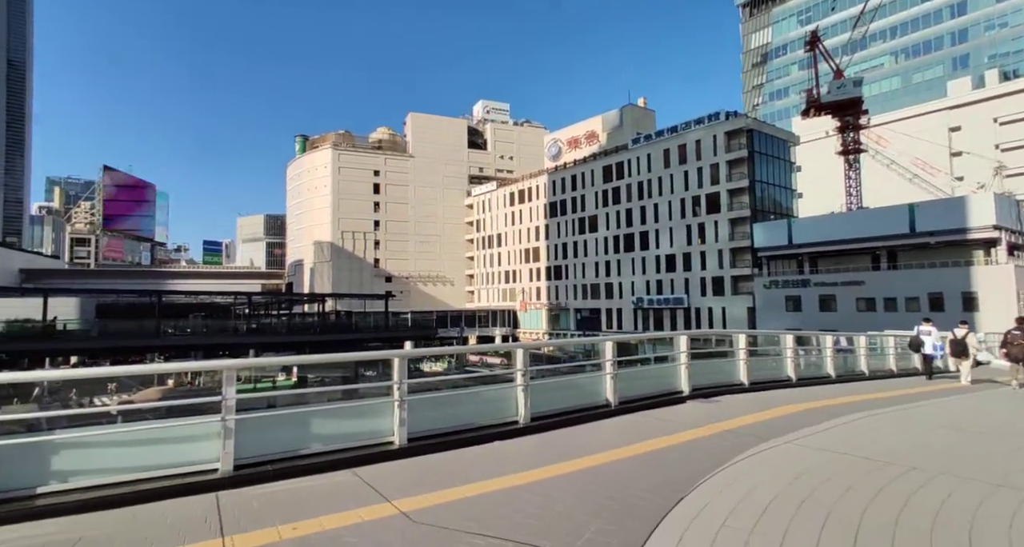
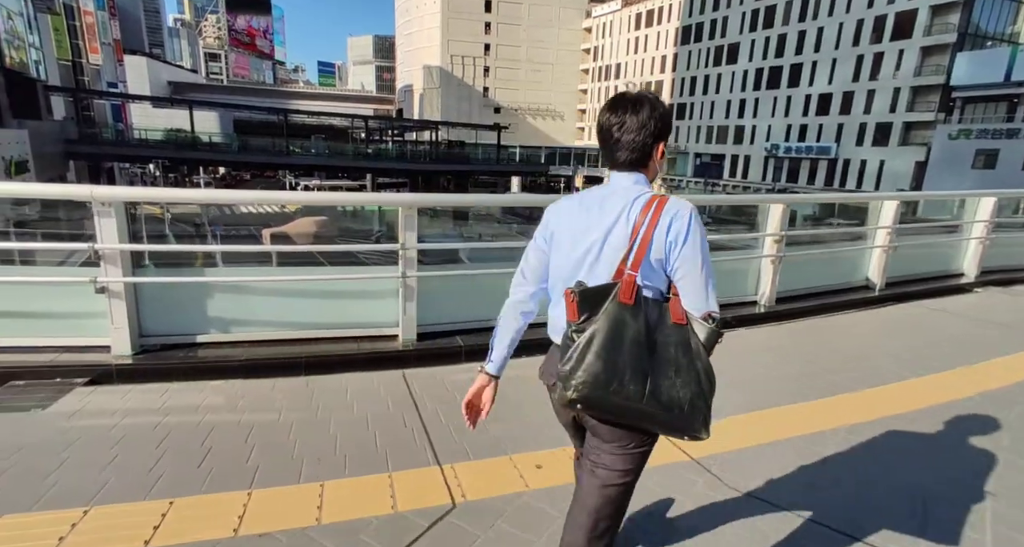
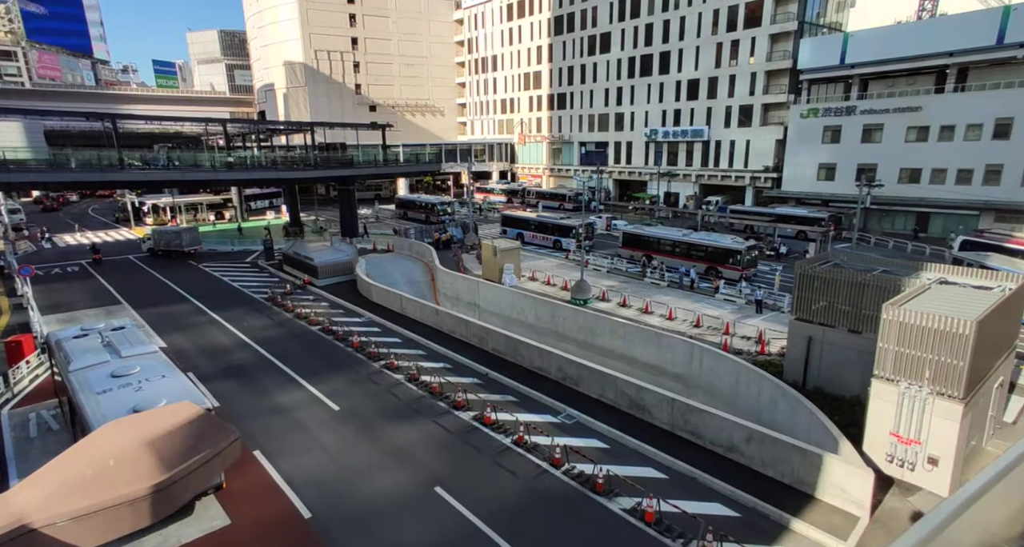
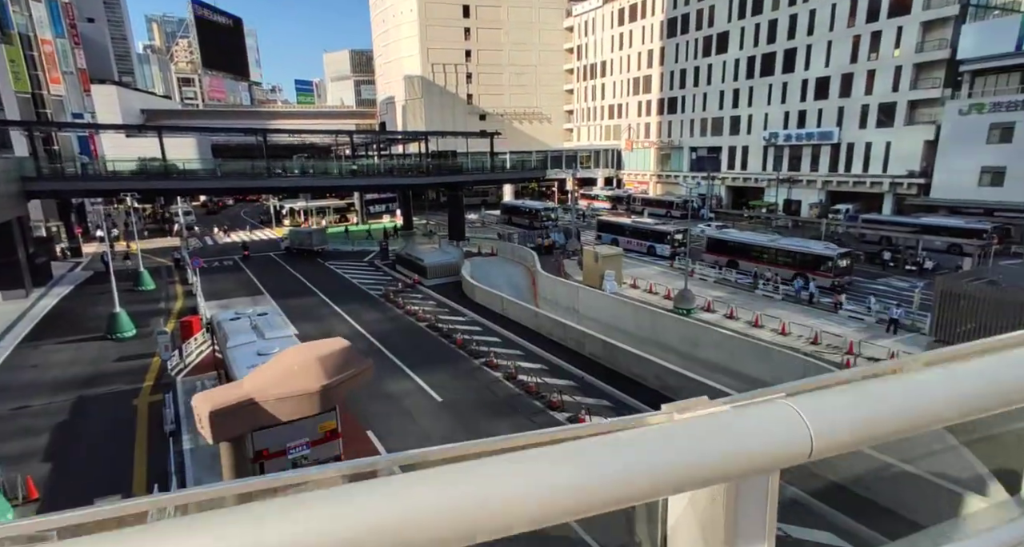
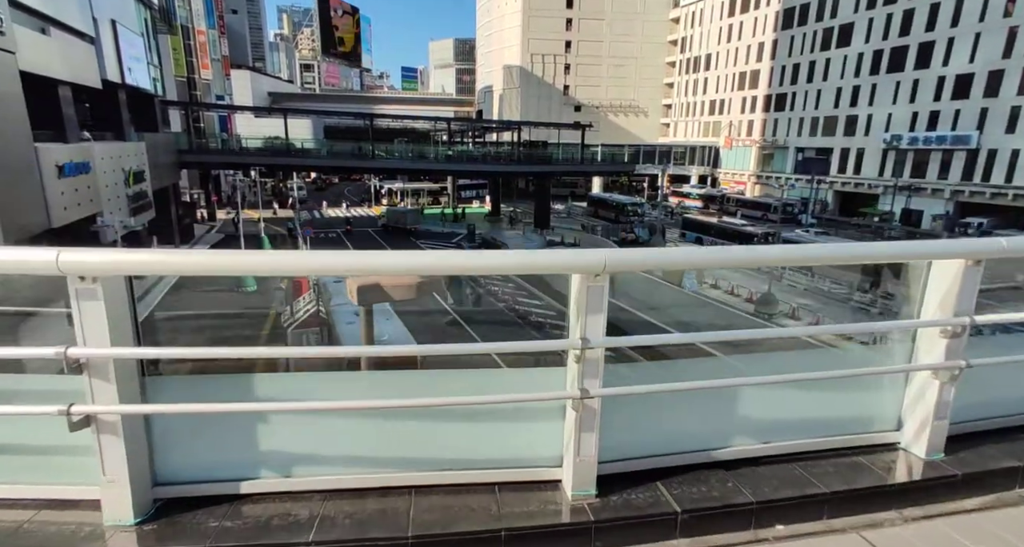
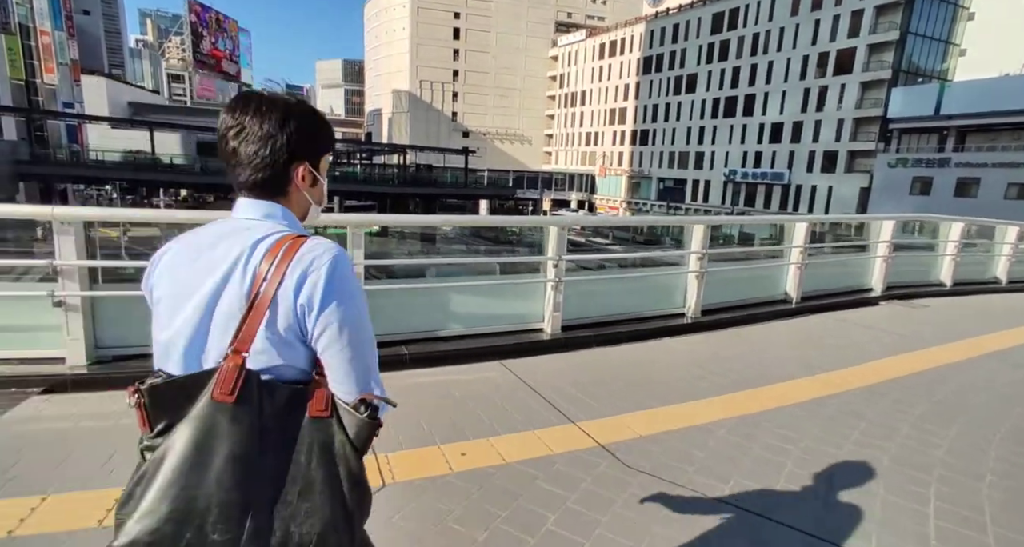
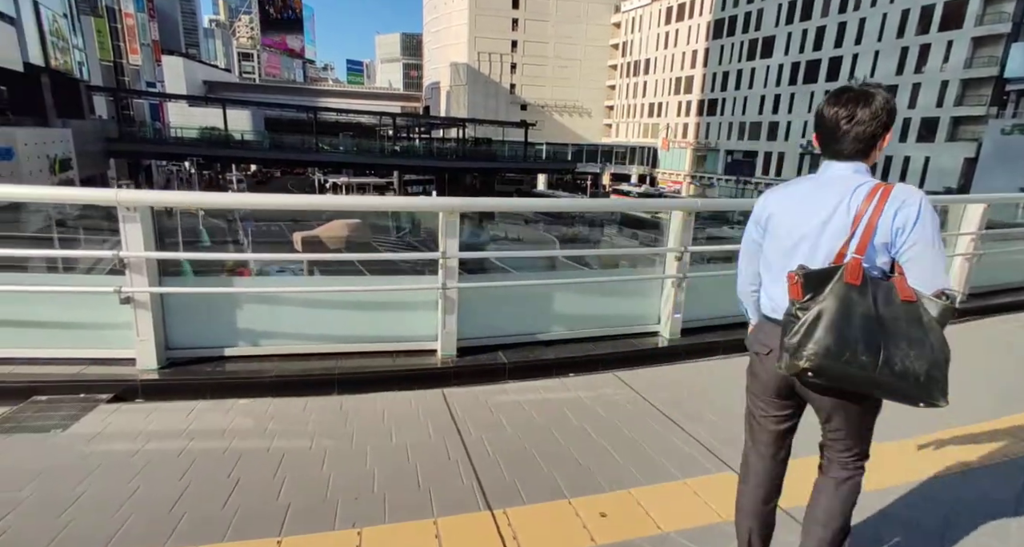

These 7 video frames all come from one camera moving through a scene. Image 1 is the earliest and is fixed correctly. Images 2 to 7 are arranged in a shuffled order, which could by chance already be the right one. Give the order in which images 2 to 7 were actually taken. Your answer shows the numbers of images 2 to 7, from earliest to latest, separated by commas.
6, 2, 7, 5, 4, 3
